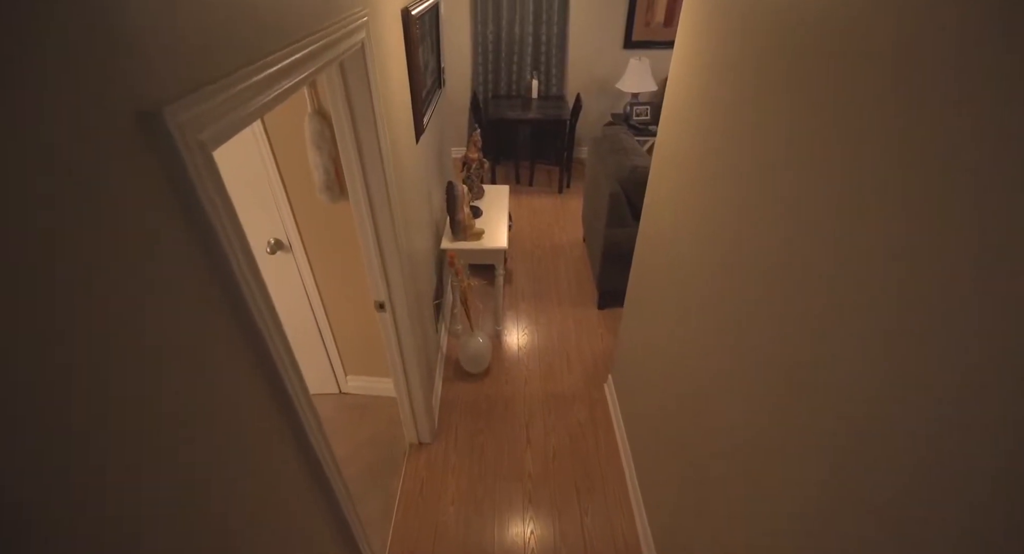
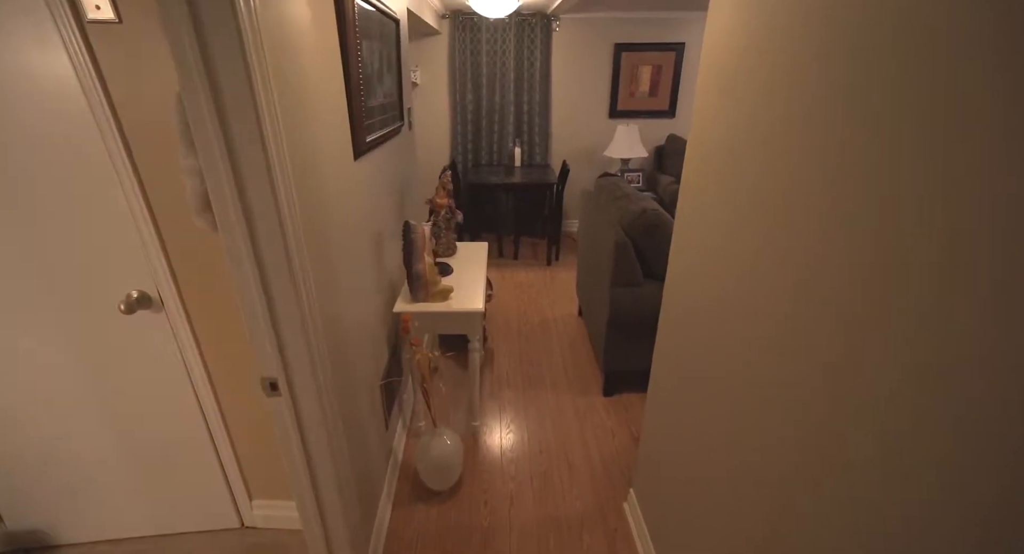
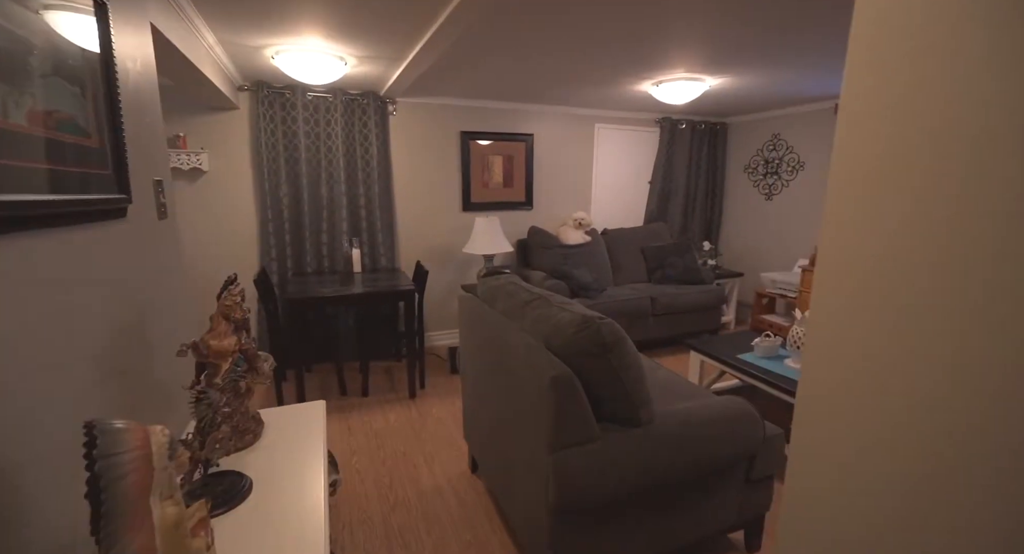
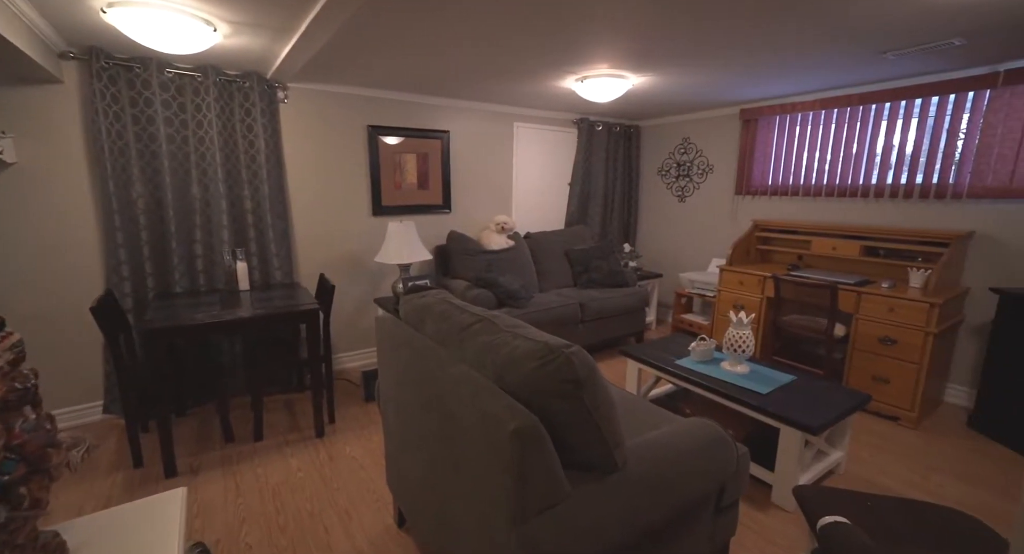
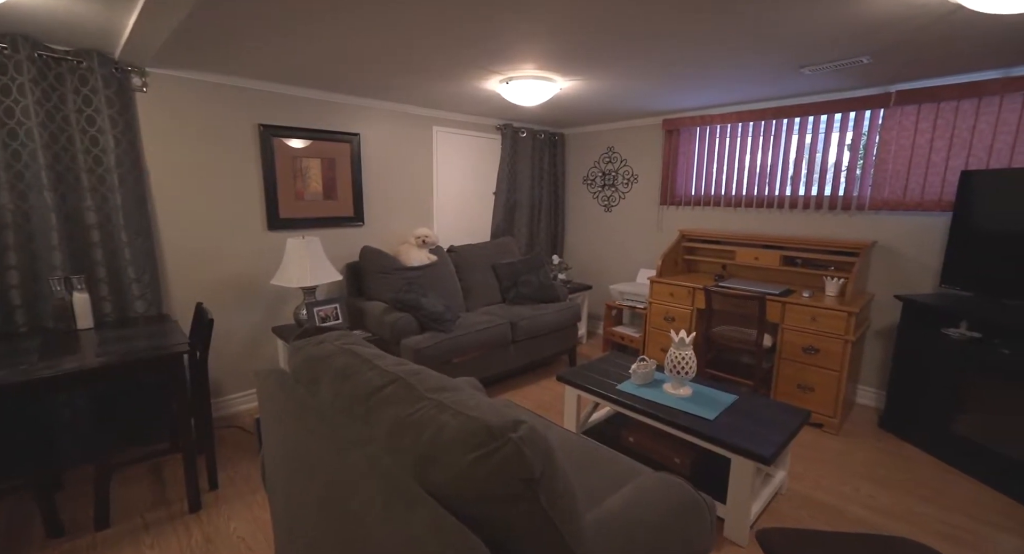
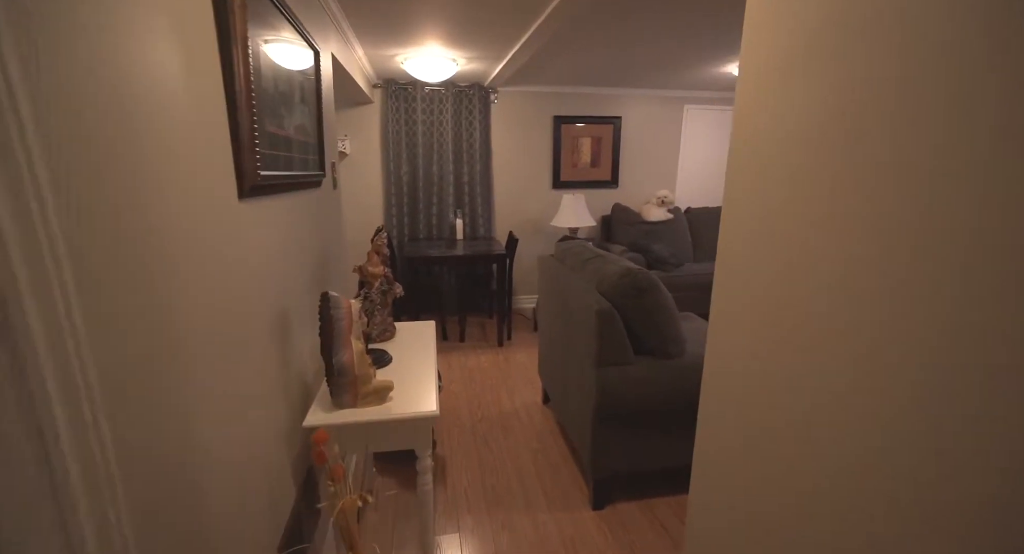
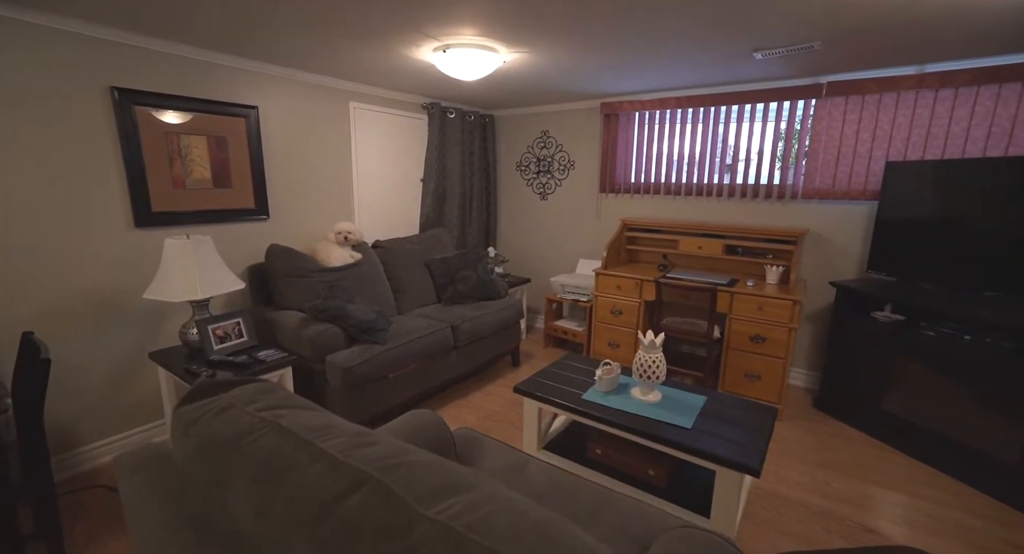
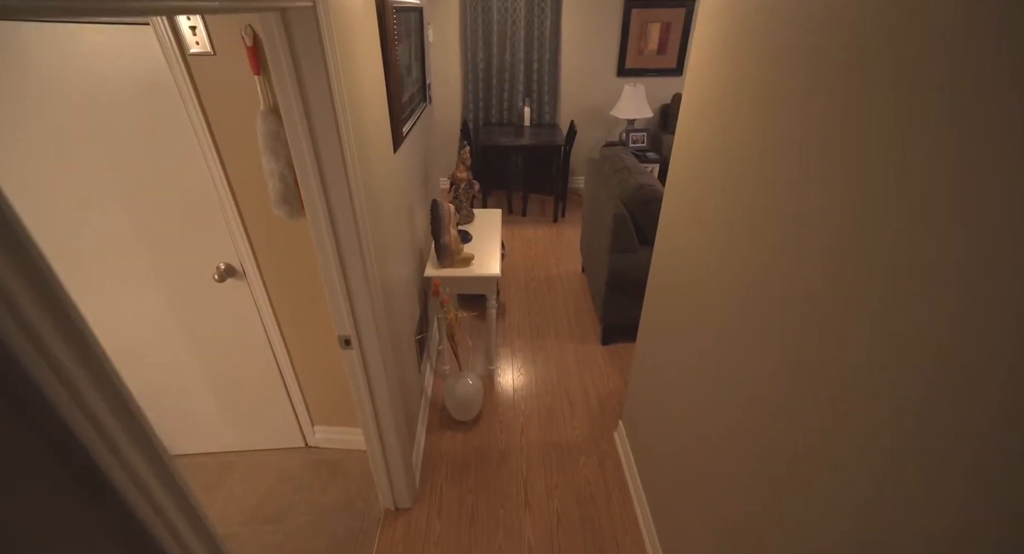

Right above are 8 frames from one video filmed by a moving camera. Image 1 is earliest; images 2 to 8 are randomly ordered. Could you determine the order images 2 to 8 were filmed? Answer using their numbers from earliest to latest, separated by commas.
8, 2, 6, 3, 4, 5, 7
